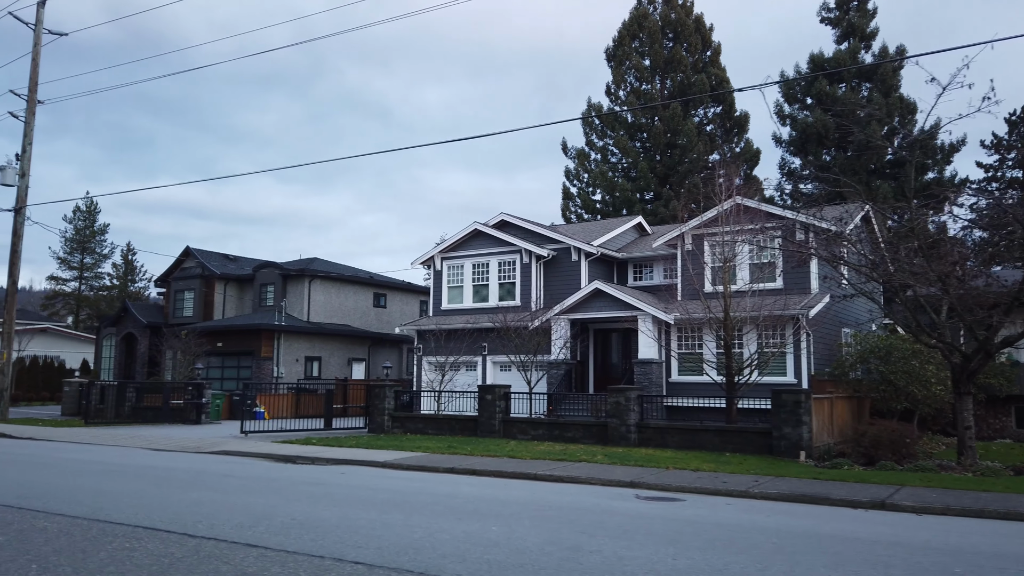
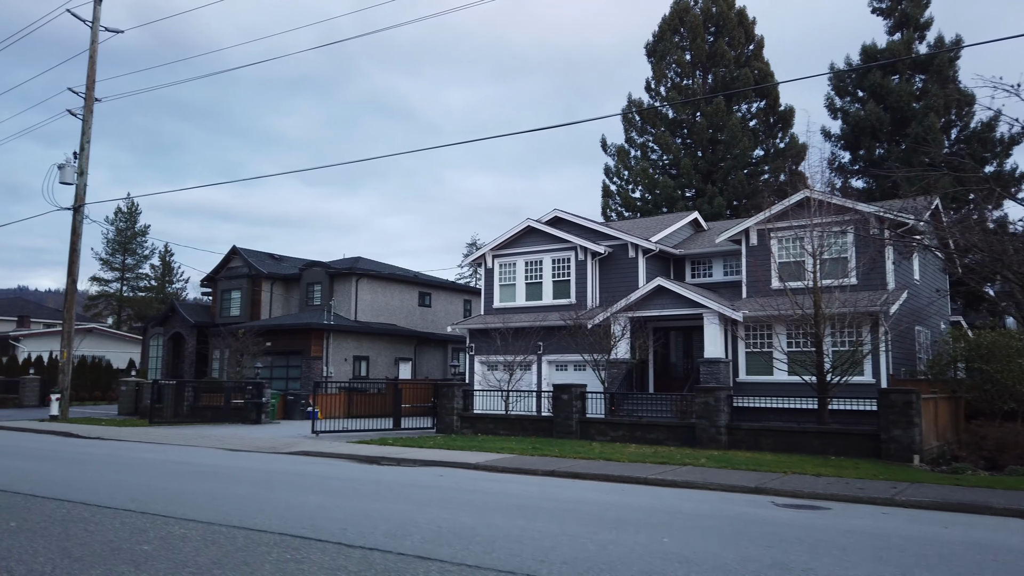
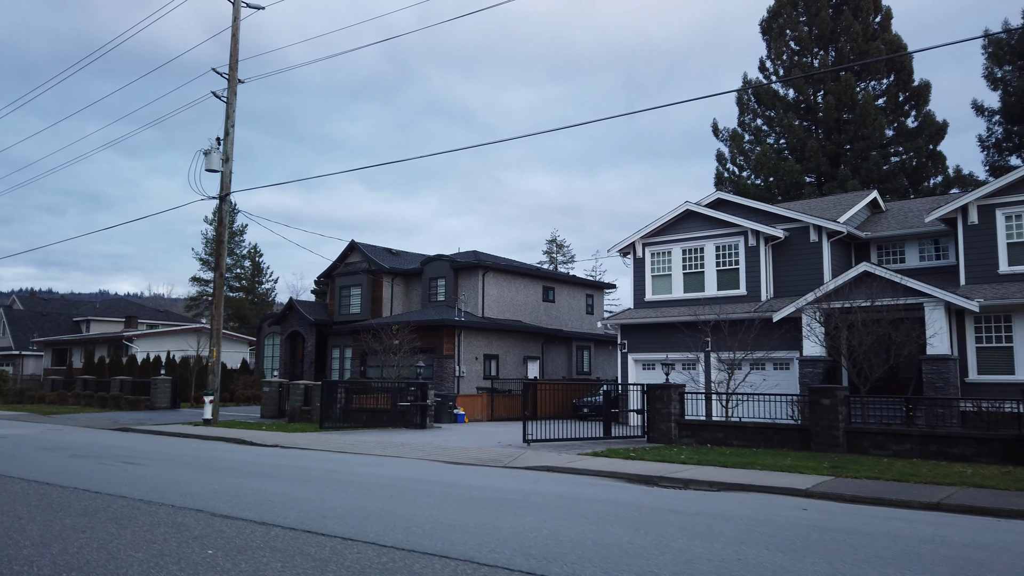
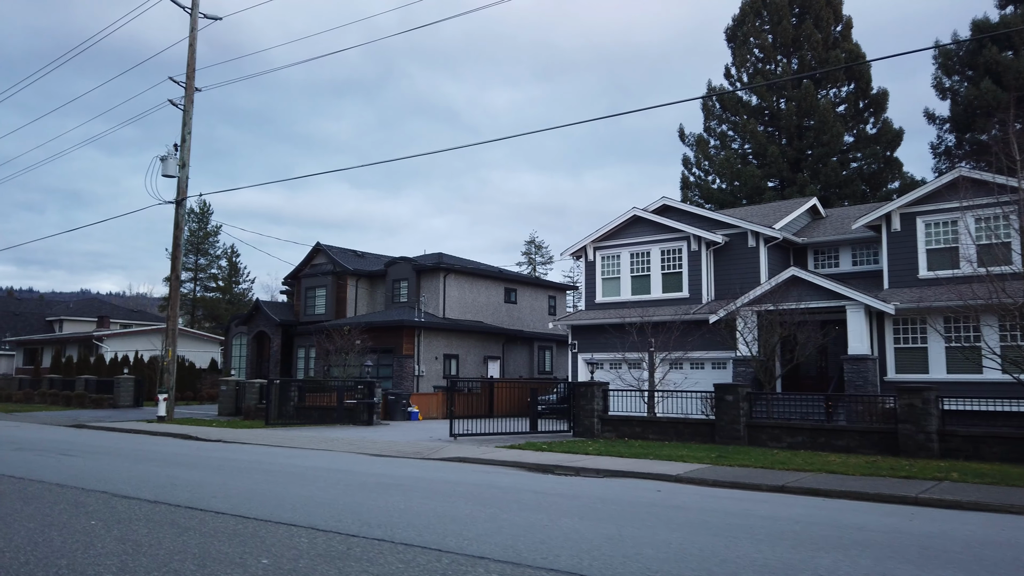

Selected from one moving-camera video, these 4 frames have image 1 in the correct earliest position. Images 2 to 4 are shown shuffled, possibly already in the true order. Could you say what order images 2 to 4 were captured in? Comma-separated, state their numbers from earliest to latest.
2, 4, 3
